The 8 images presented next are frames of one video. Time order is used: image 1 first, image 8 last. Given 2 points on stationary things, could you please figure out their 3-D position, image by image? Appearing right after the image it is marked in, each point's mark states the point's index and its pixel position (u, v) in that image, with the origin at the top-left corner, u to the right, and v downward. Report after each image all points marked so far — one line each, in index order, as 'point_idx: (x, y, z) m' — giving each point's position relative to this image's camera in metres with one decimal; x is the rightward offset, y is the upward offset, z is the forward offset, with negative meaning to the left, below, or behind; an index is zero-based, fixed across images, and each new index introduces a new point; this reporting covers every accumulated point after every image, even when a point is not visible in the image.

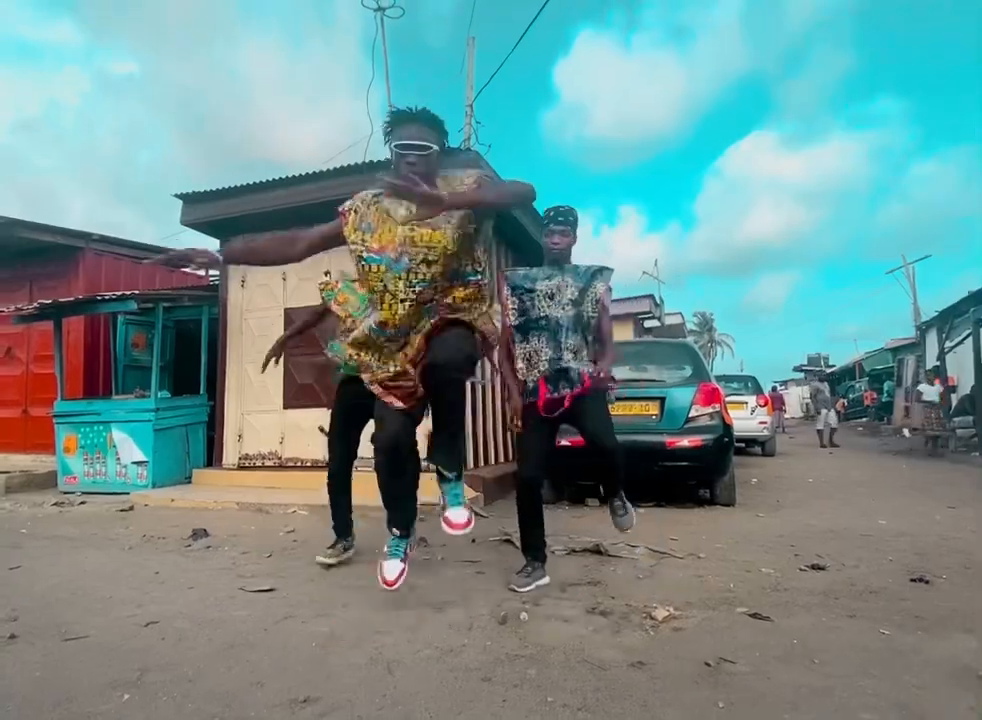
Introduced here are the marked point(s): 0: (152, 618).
0: (-1.7, -1.3, +3.2) m
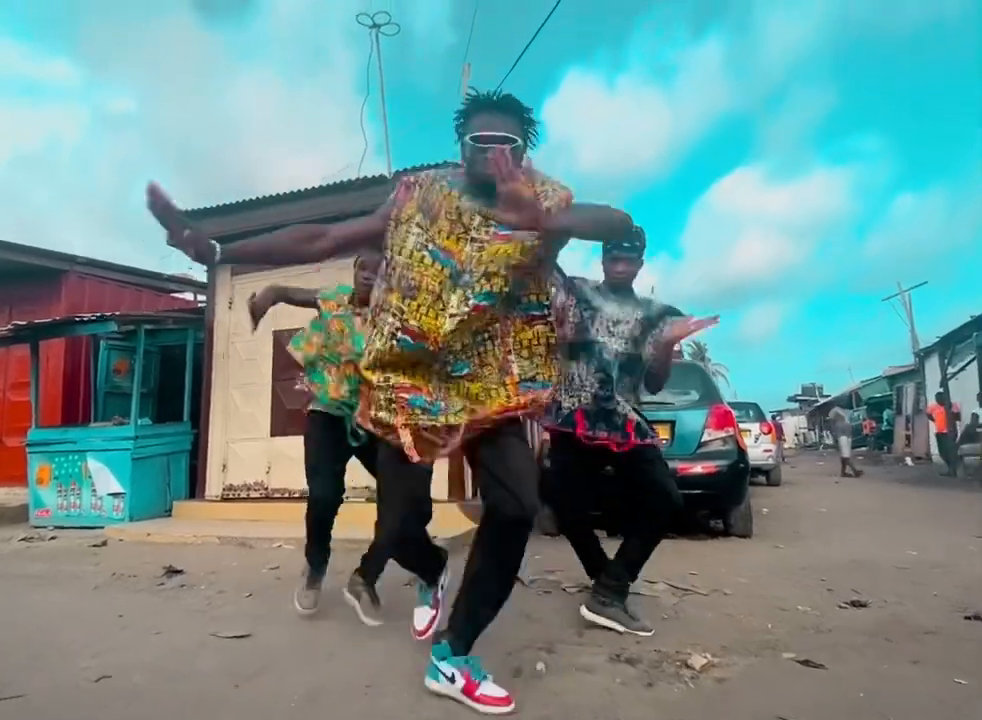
0: (-1.7, -1.4, +2.8) m
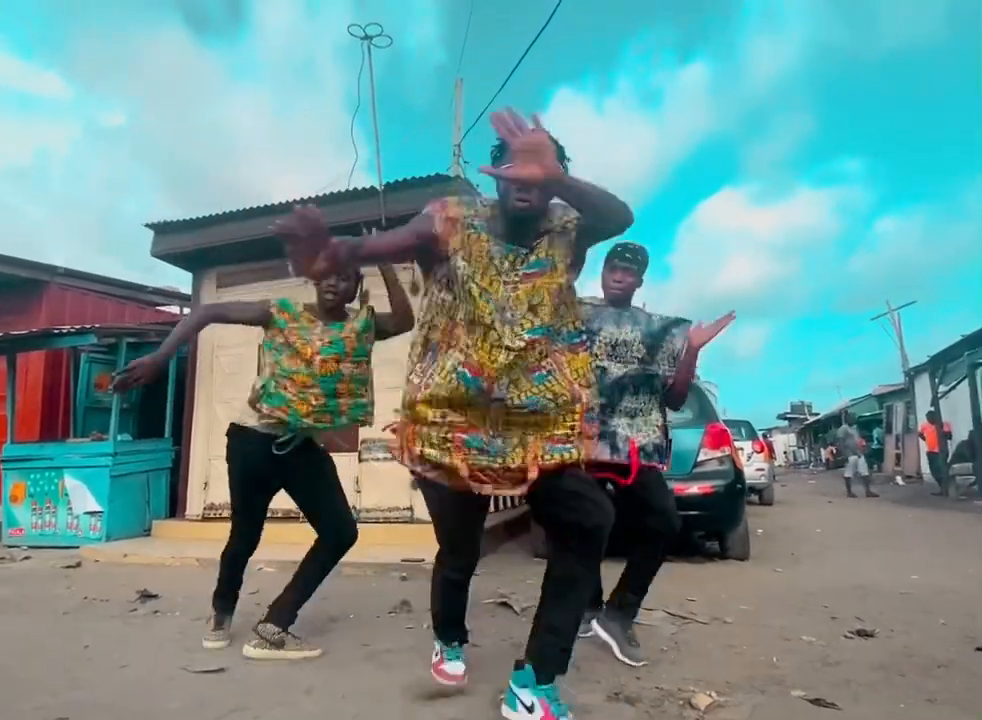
0: (-1.7, -1.4, +2.6) m
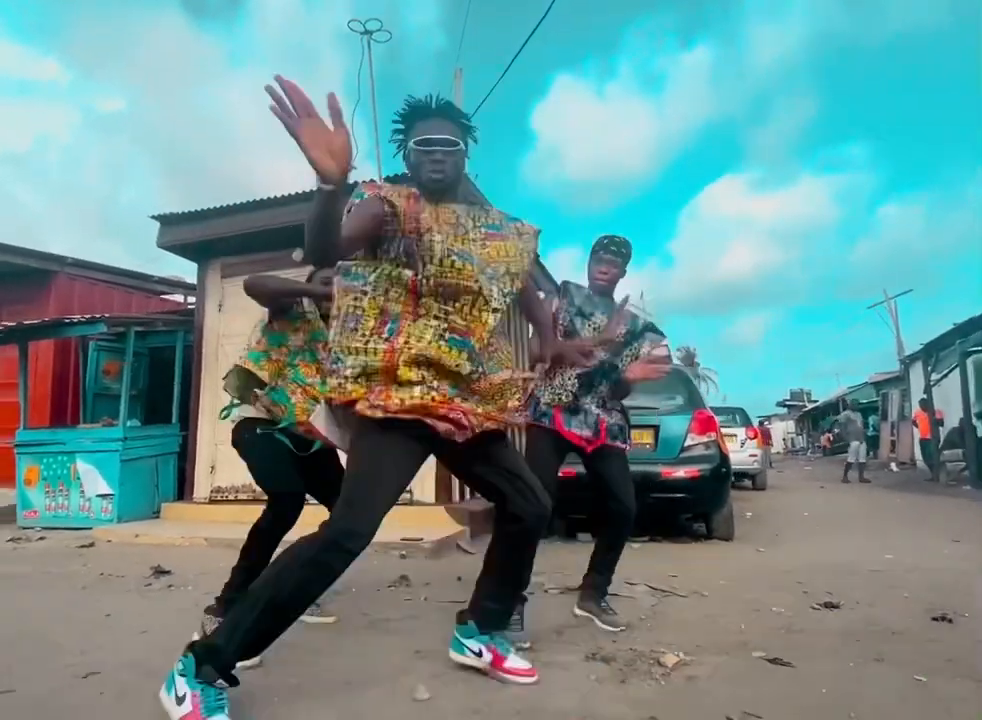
0: (-1.8, -1.4, +2.8) m
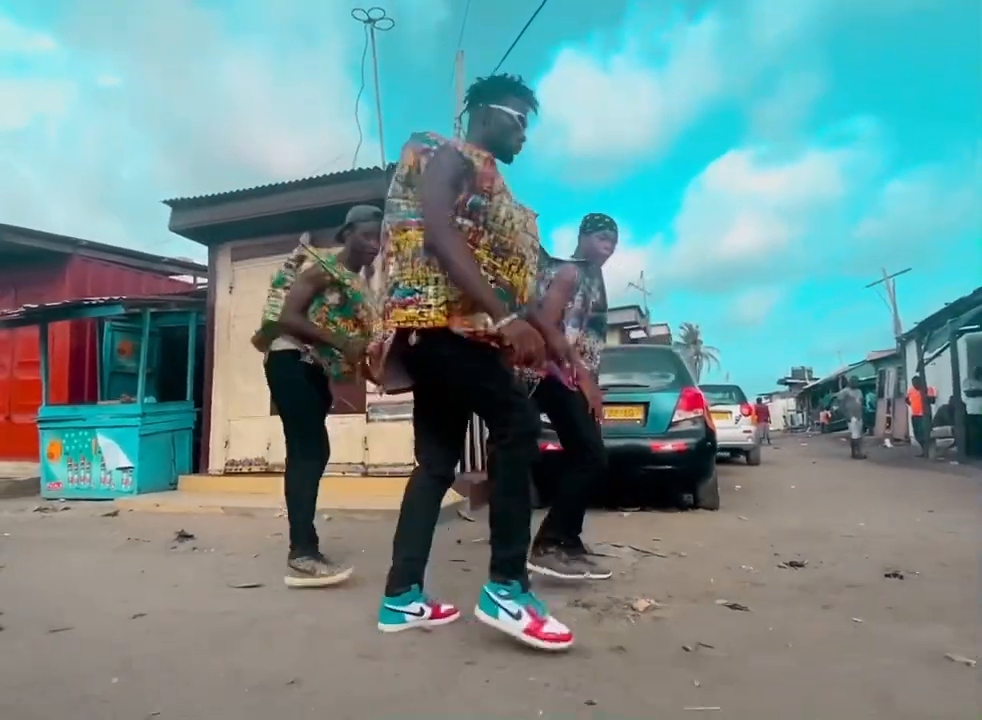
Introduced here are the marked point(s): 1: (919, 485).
0: (-1.8, -1.3, +3.3) m
1: (+6.4, -1.9, +9.6) m
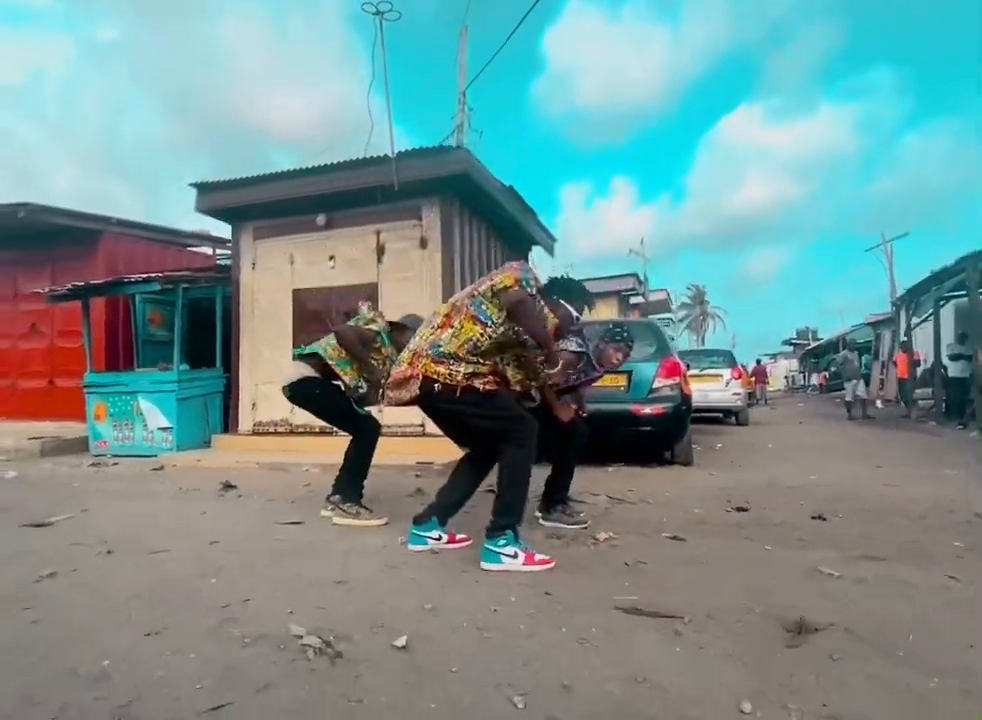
0: (-1.9, -1.2, +4.2) m
1: (+6.5, -1.4, +10.4) m
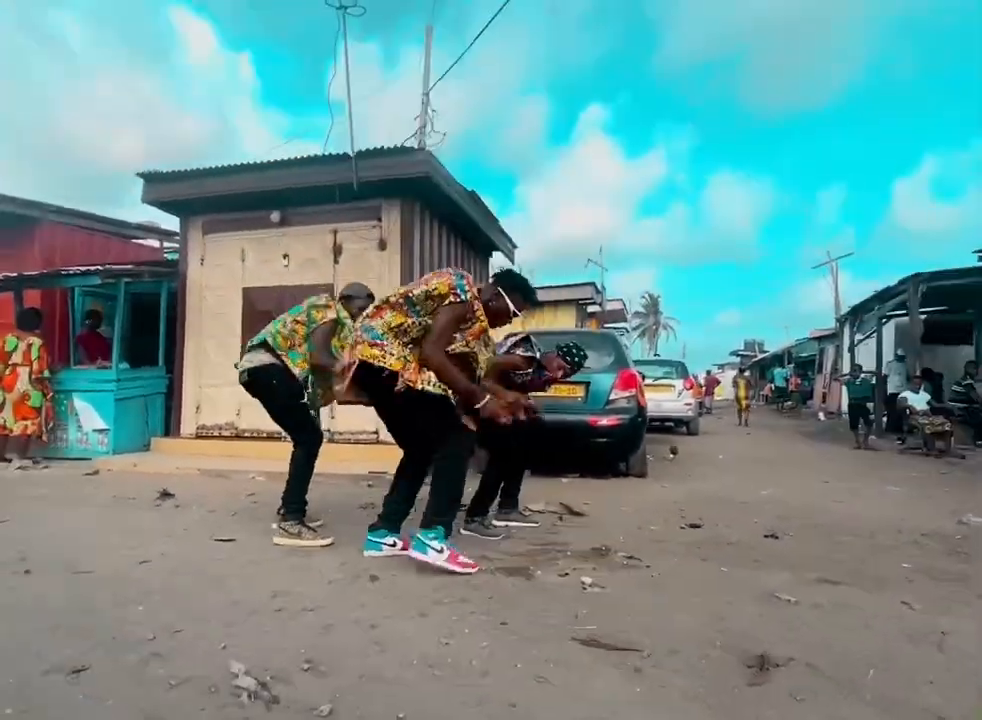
0: (-2.1, -1.2, +3.9) m
1: (+5.7, -1.6, +10.7) m
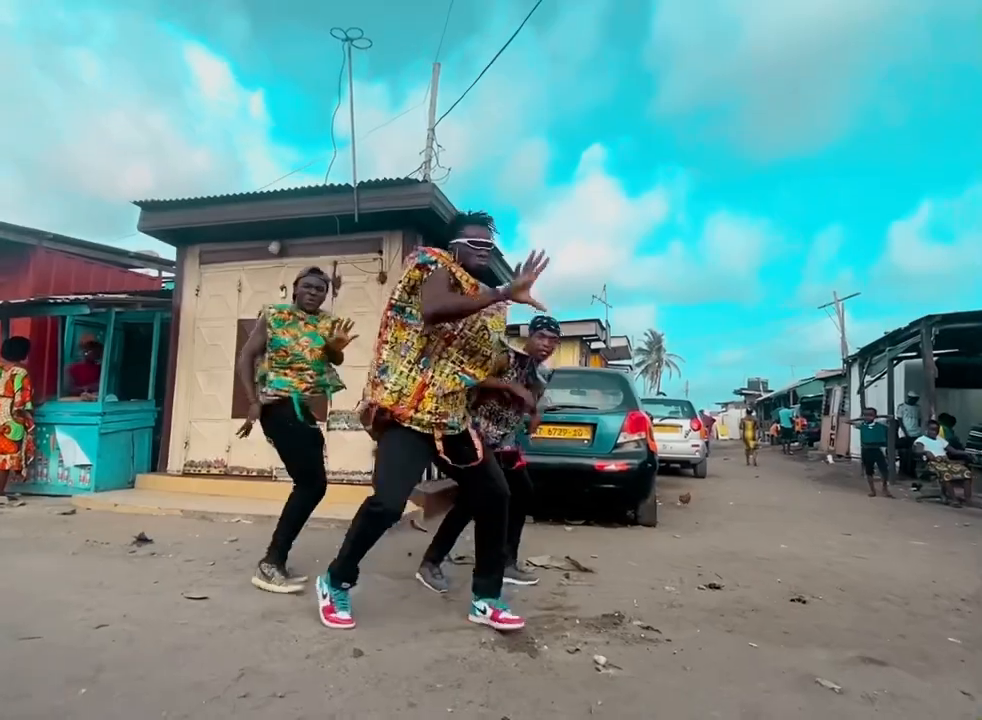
0: (-2.1, -1.4, +3.5) m
1: (+5.7, -2.4, +10.2) m
